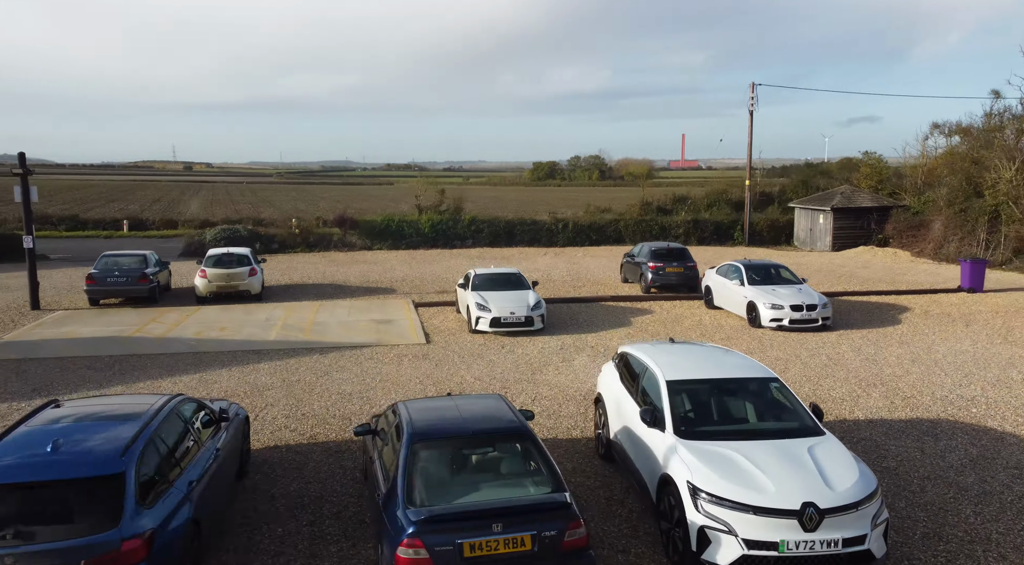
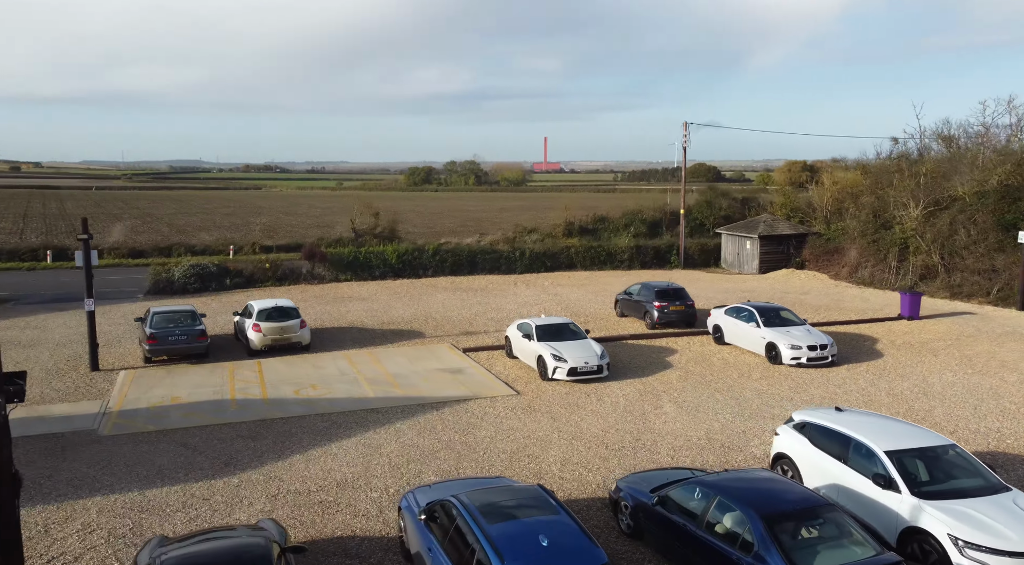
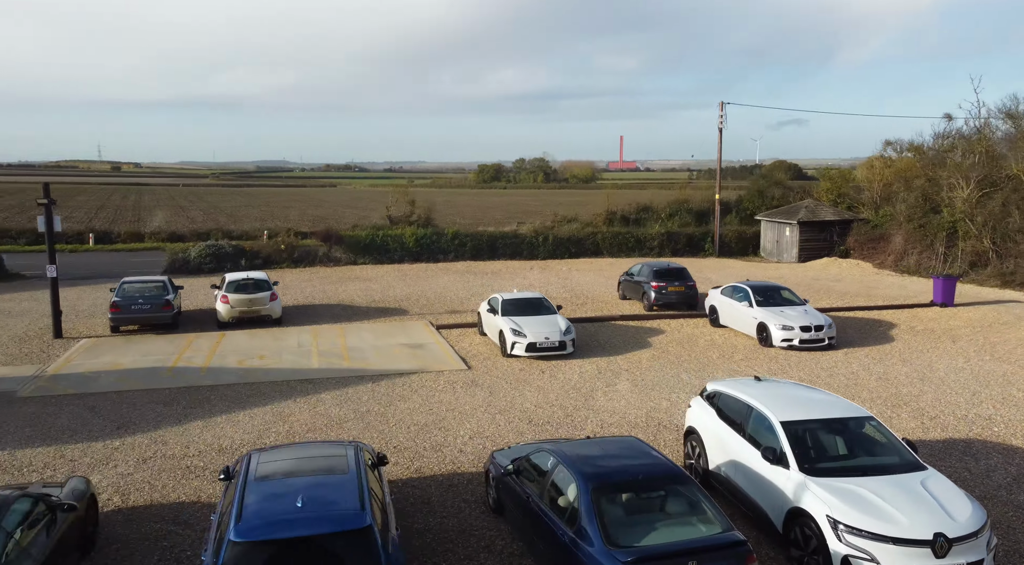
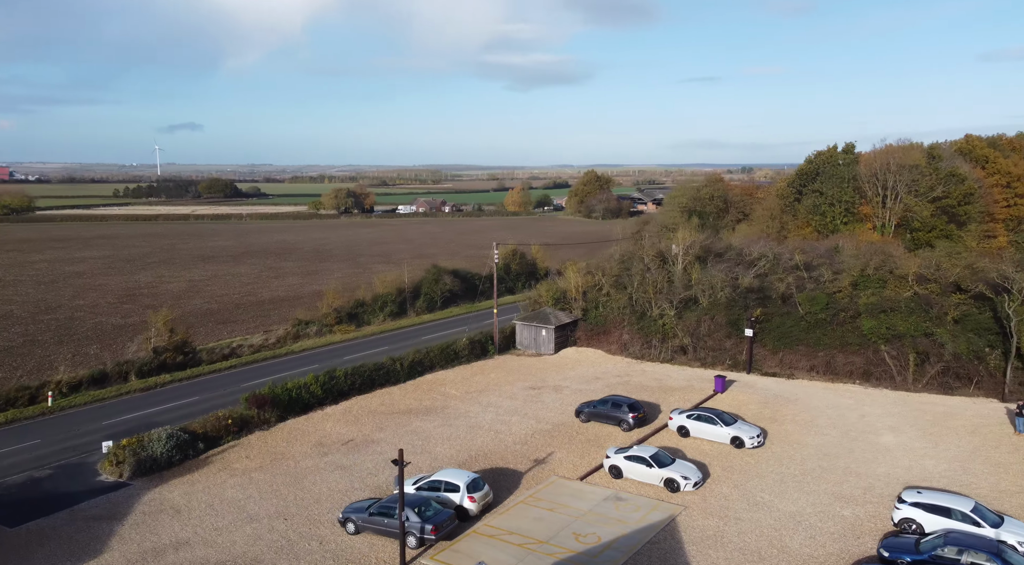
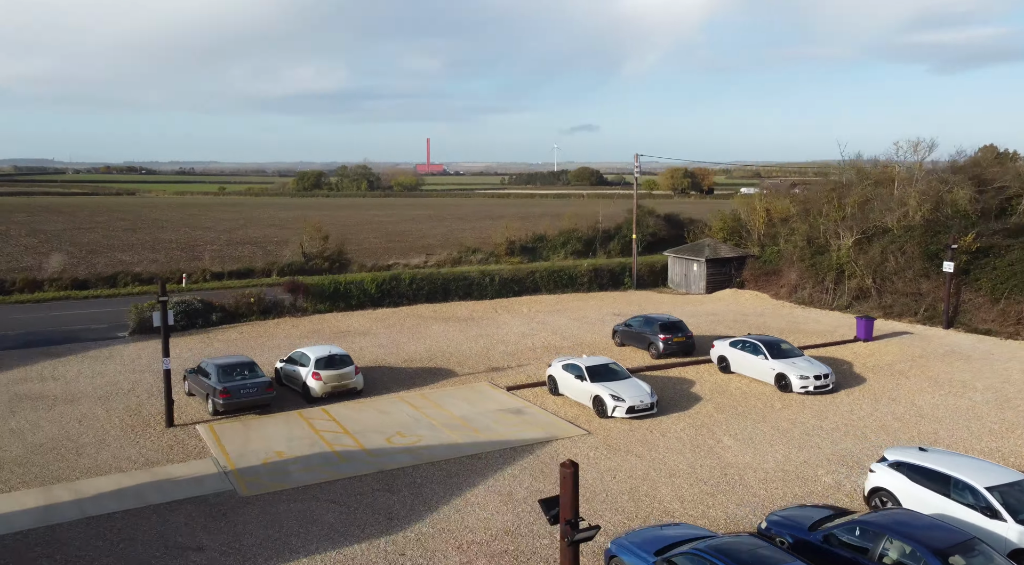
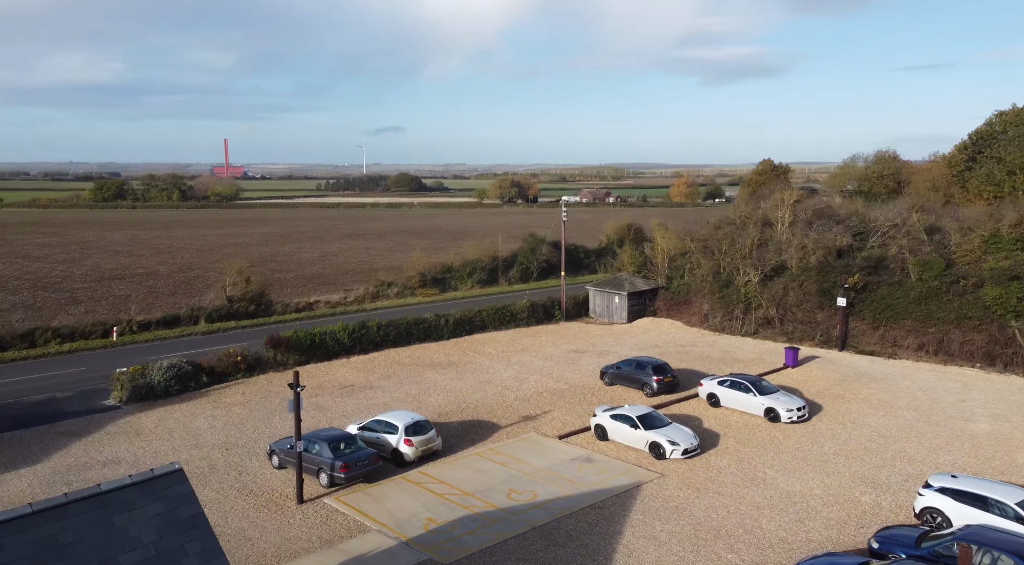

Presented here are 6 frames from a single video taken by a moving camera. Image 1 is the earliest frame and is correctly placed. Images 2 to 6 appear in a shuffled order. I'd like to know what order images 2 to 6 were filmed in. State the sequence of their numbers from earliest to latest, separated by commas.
3, 2, 5, 6, 4
